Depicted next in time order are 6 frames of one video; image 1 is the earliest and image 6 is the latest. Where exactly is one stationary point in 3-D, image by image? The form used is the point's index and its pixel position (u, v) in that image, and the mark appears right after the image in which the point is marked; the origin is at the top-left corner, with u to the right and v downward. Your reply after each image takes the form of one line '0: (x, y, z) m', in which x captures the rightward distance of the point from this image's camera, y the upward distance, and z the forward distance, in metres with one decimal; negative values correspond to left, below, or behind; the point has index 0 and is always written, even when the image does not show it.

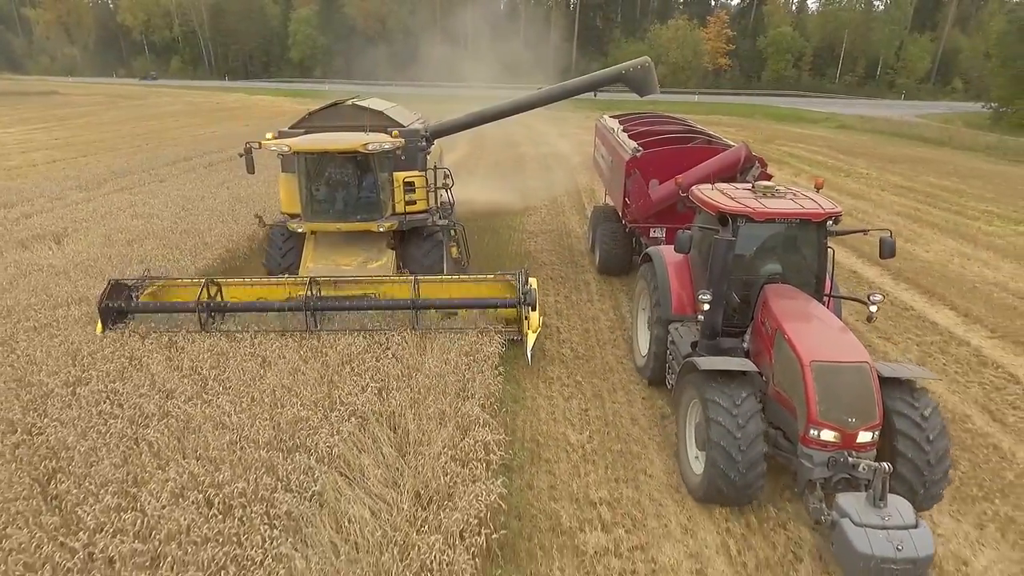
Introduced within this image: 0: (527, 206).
0: (+0.4, +1.8, +13.0) m
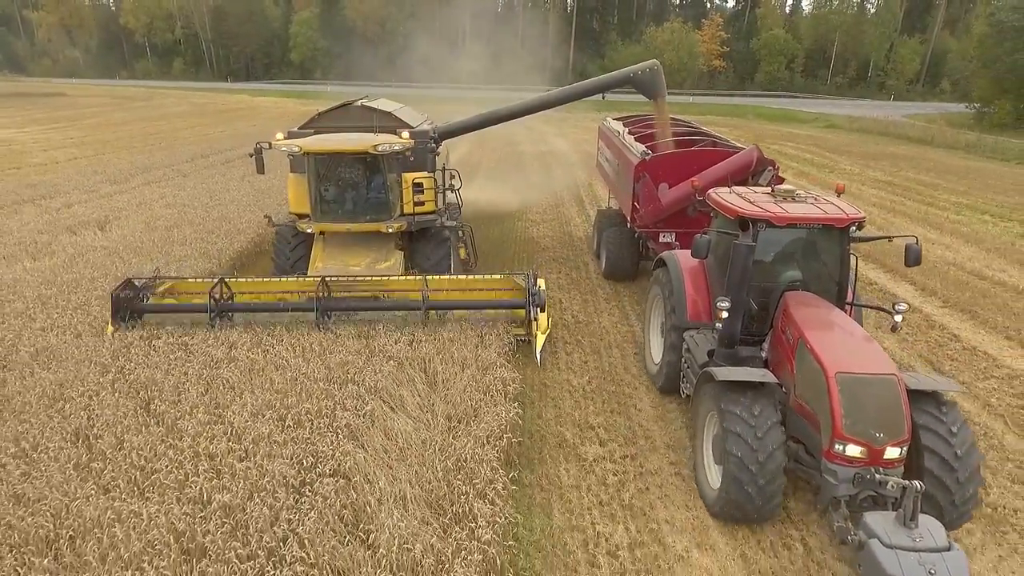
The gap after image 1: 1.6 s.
0: (+0.4, +1.9, +13.6) m
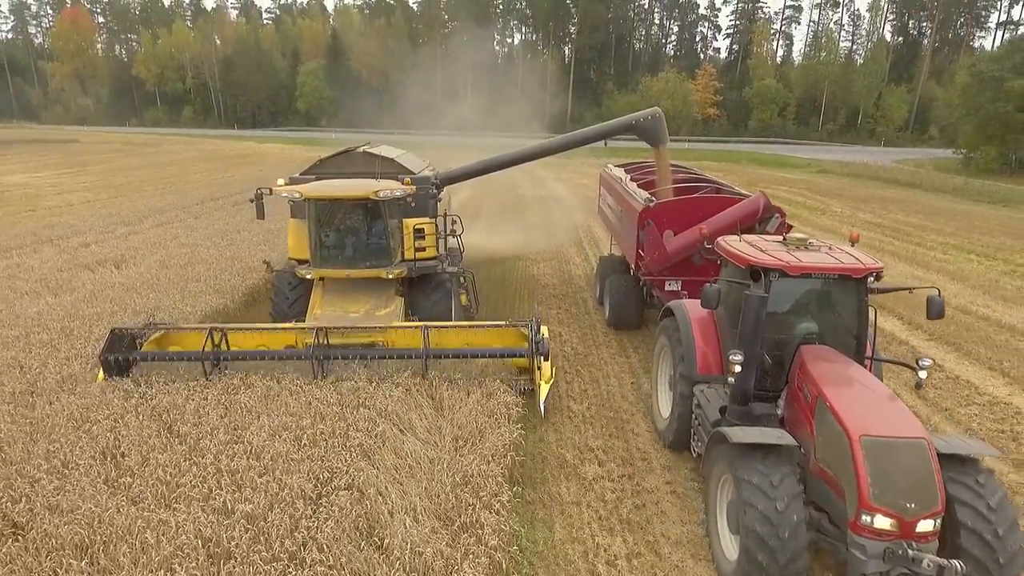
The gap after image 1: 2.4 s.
0: (+0.4, +1.0, +13.9) m
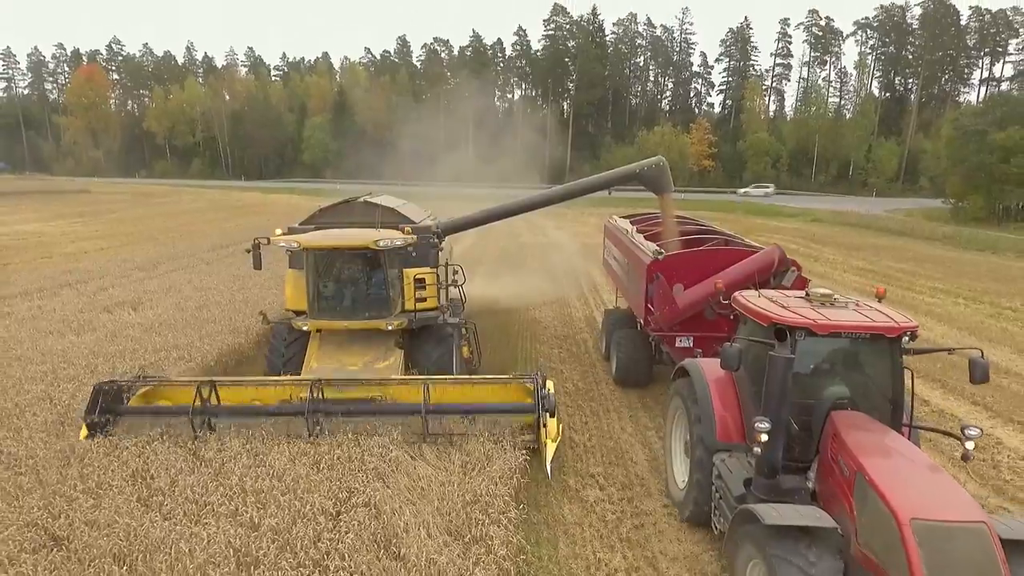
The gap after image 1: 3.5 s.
0: (+0.4, 0.0, +14.1) m
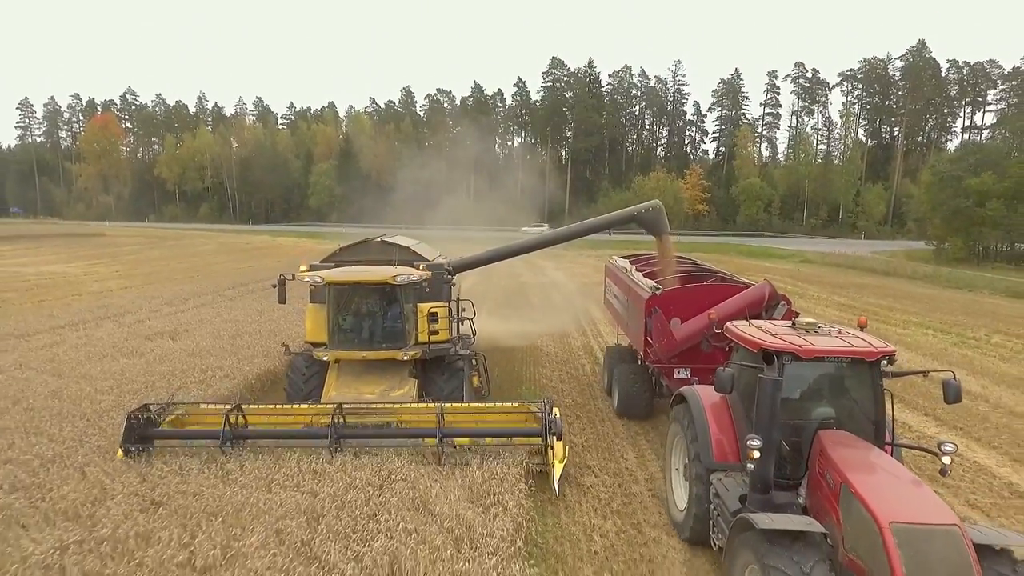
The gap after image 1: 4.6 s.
0: (+0.5, -0.9, +14.8) m
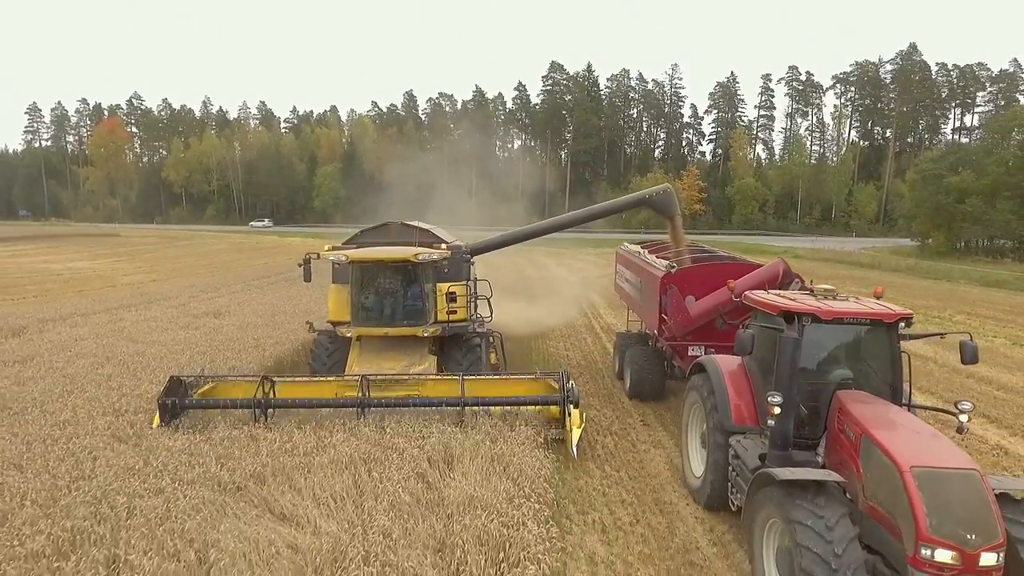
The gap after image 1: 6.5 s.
0: (+0.6, -0.7, +15.6) m
